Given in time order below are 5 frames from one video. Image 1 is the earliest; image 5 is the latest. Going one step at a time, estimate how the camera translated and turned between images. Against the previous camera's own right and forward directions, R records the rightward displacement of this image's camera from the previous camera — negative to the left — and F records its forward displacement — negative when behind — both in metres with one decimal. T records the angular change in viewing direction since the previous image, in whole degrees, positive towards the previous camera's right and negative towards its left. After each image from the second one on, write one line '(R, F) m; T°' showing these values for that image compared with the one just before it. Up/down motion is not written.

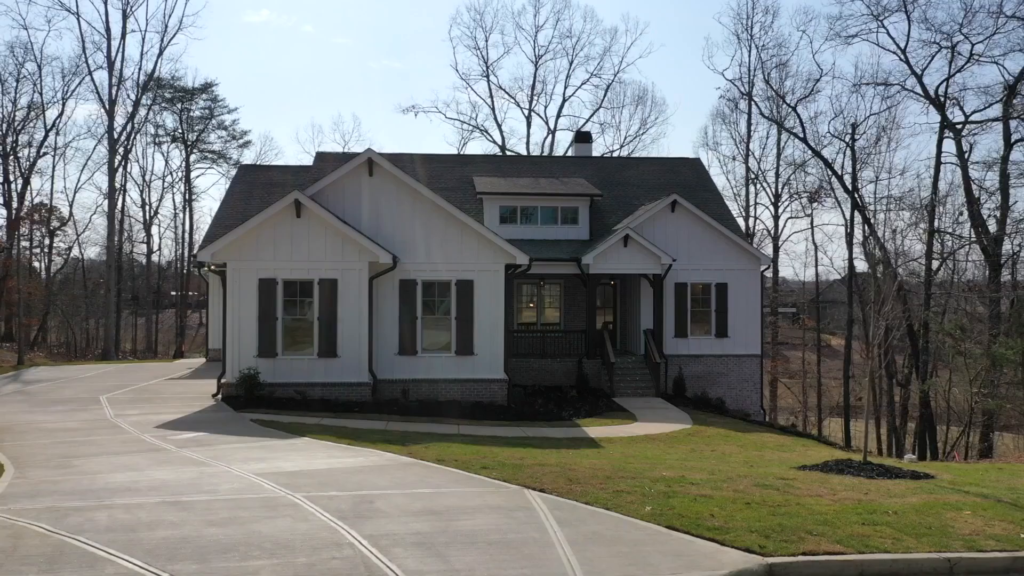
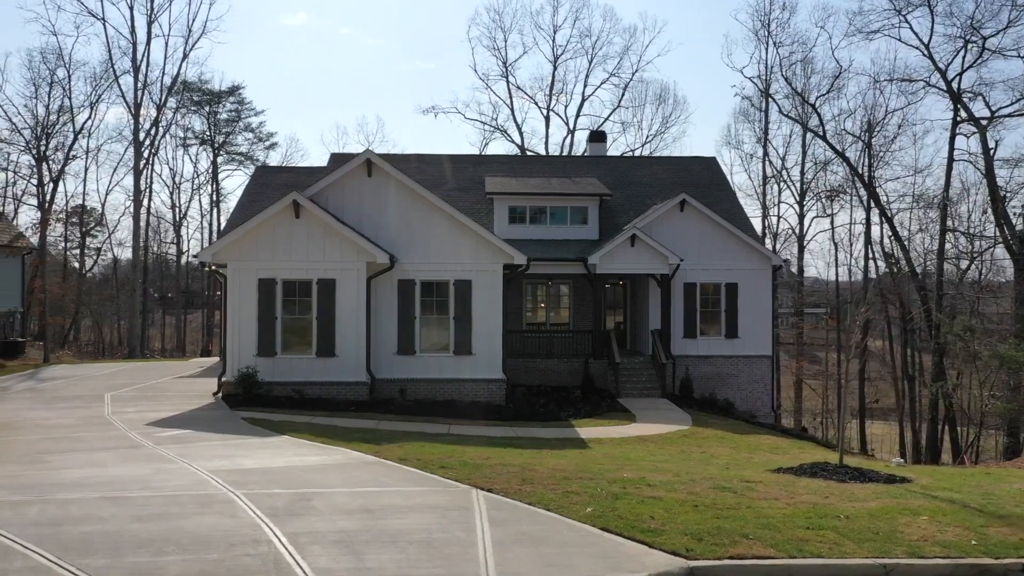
(+0.9, 0.0) m; -2°
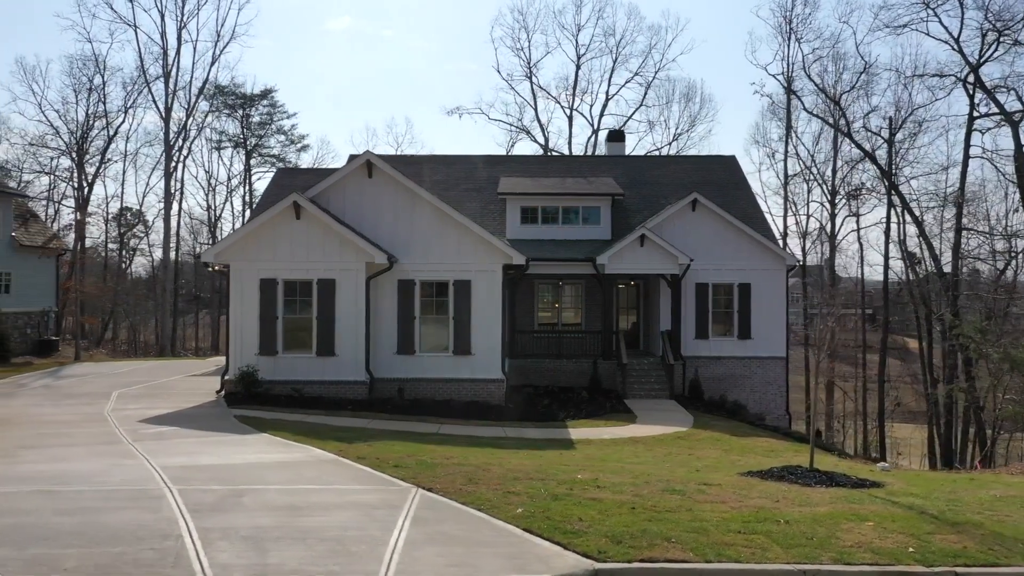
(+1.0, 0.0) m; -3°
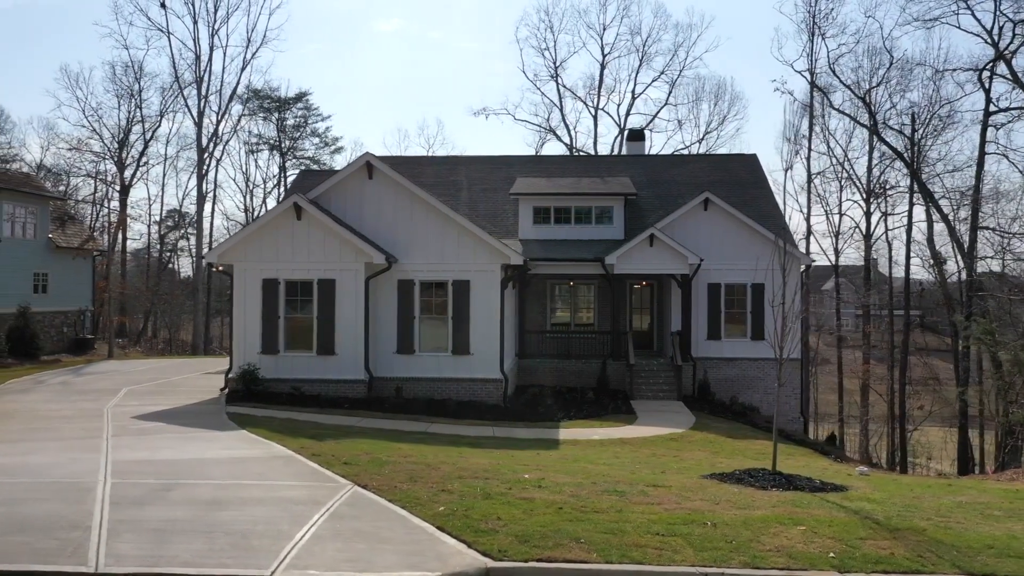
(+1.1, 0.0) m; -3°
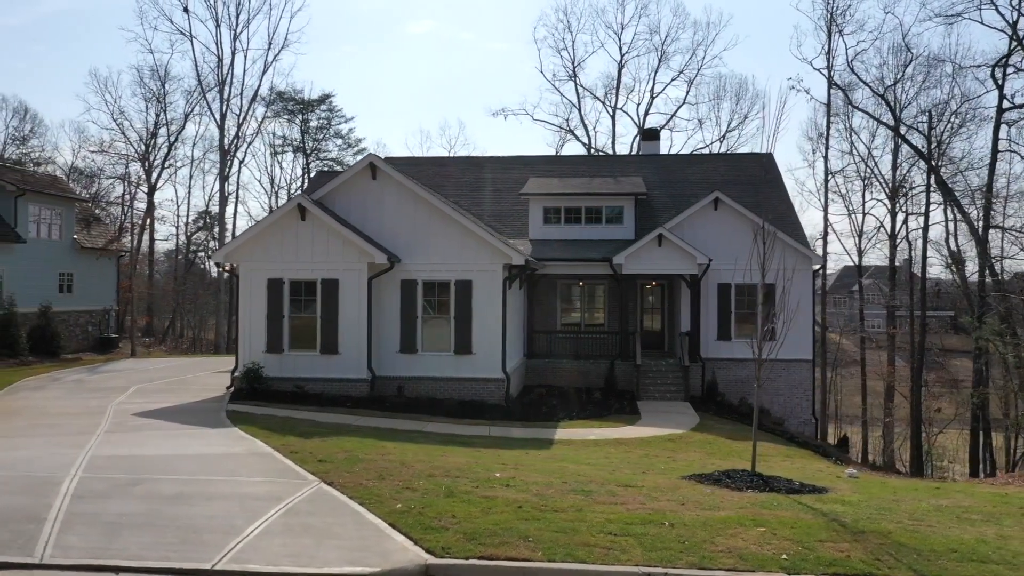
(+0.7, 0.0) m; -2°
